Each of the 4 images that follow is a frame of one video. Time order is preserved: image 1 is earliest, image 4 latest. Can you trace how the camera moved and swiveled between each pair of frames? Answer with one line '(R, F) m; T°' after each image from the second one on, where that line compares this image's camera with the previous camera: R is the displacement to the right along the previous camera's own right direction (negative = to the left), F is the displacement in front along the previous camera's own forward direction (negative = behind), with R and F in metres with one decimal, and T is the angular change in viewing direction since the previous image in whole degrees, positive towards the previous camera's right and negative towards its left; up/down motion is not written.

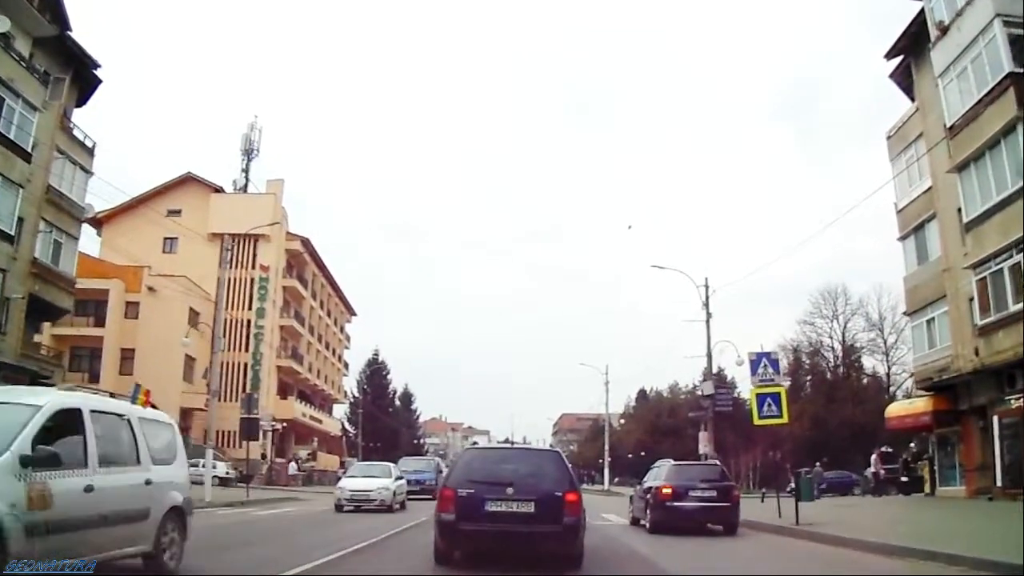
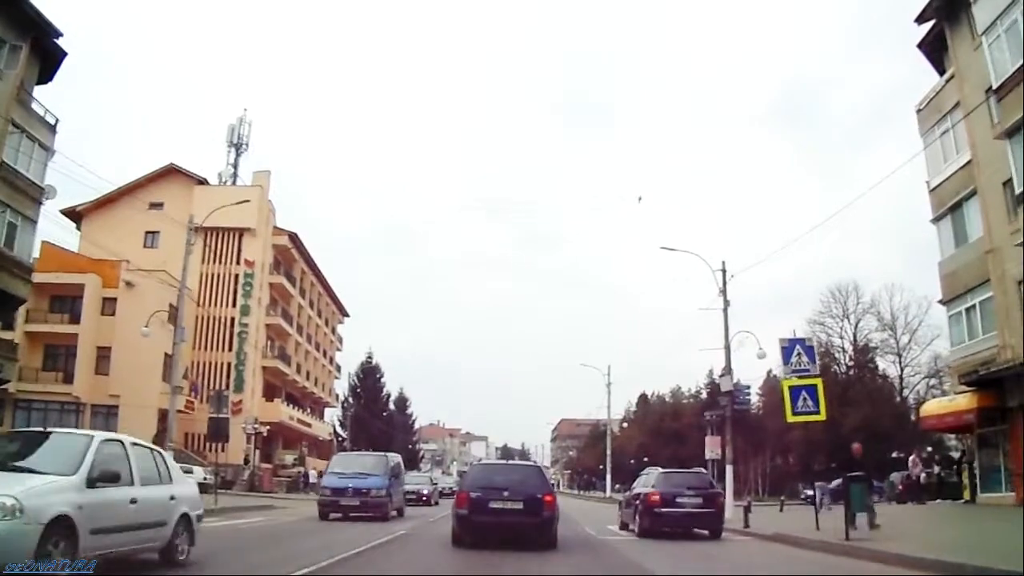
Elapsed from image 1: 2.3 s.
(+0.1, +2.4) m; 0°
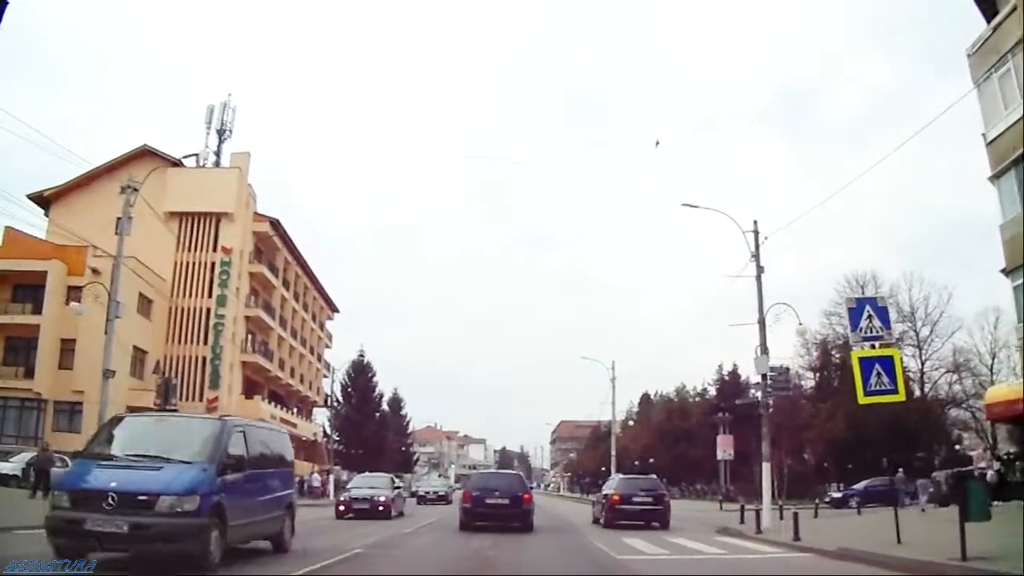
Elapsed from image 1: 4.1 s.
(+0.1, +3.3) m; 0°
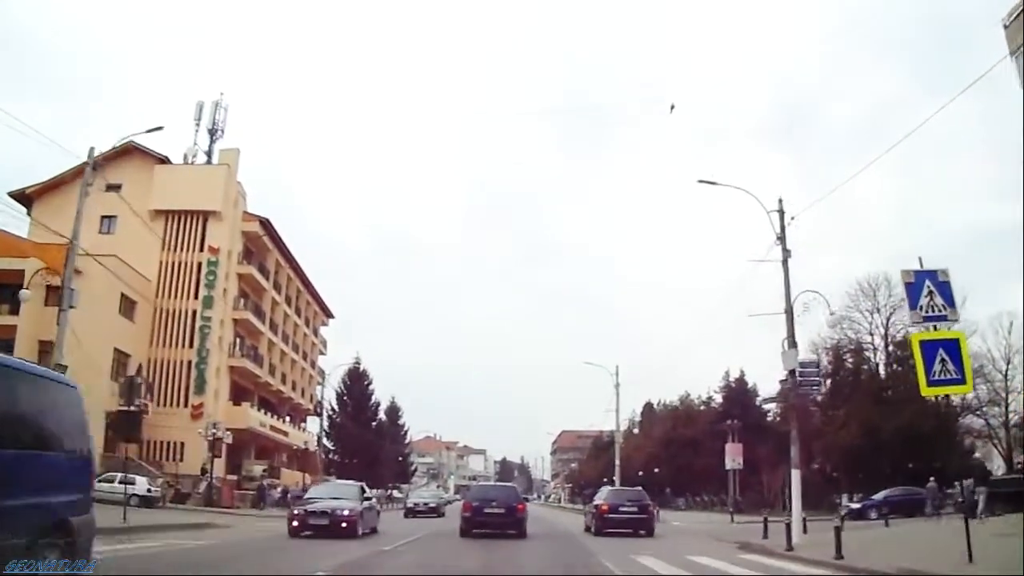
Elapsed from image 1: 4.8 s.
(+0.1, +1.9) m; 0°
